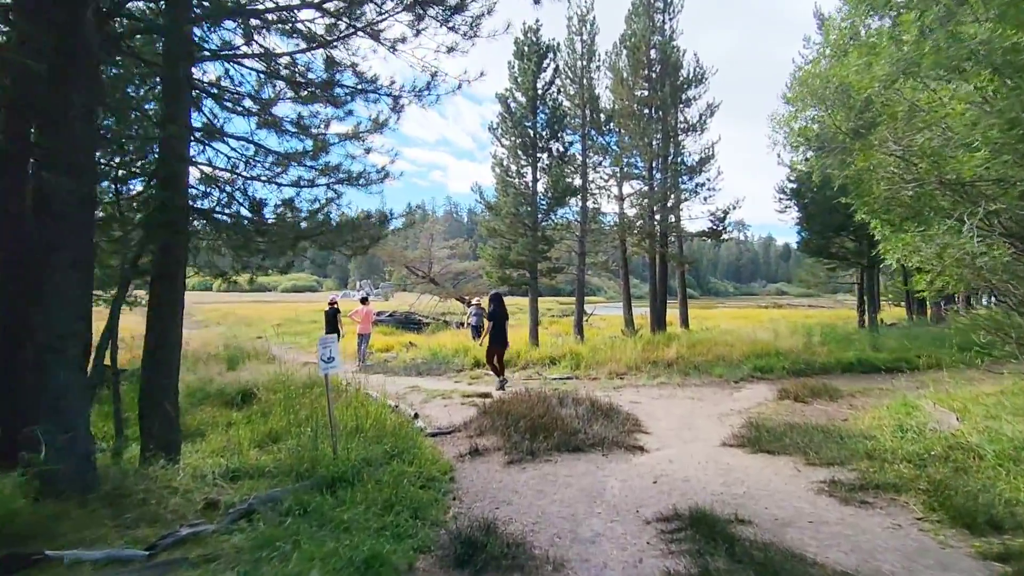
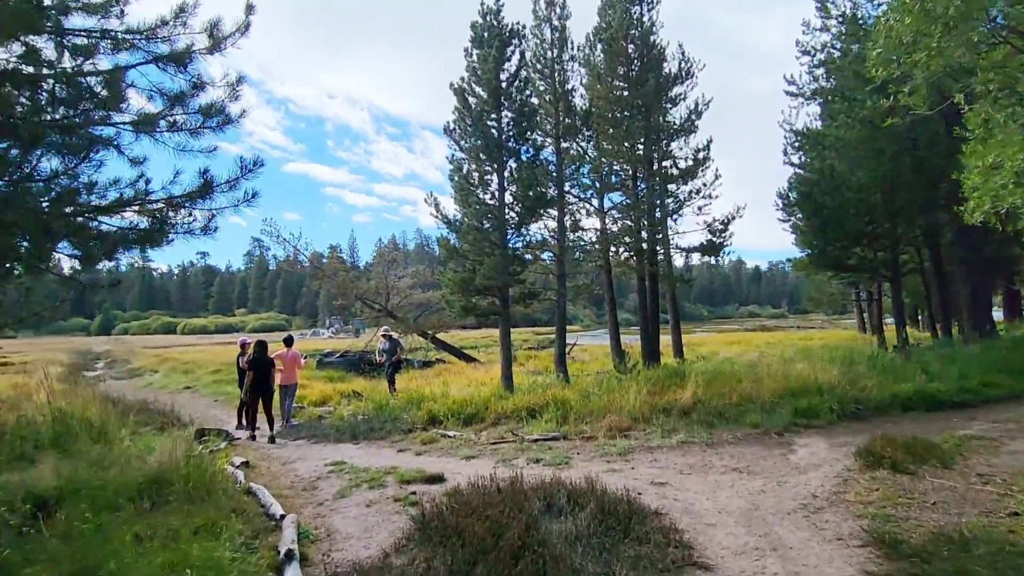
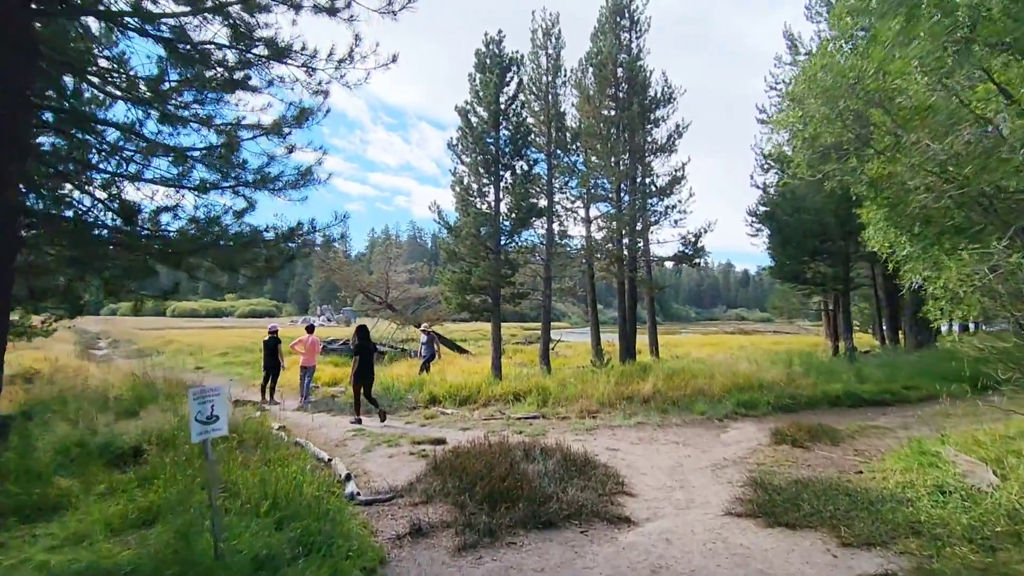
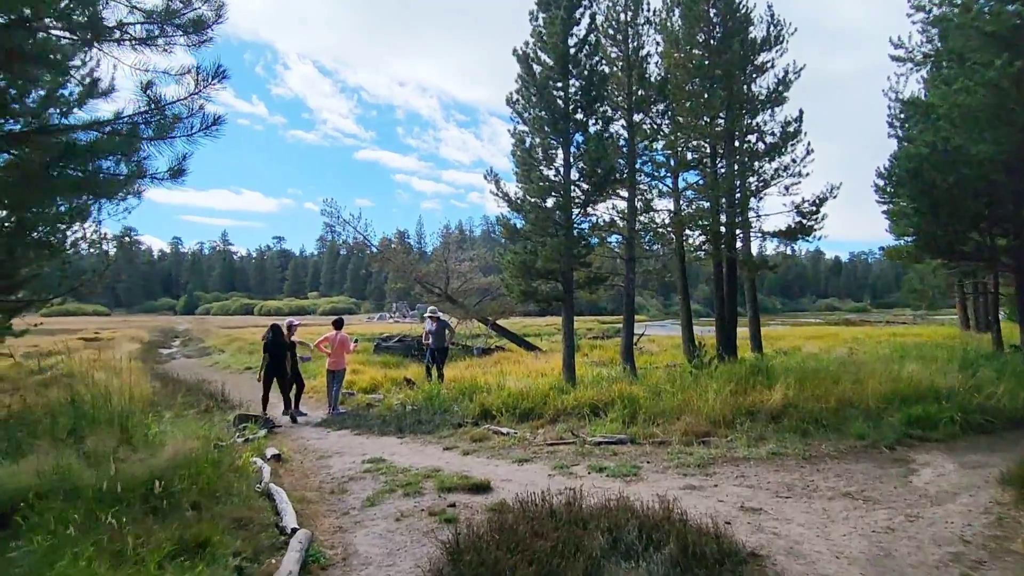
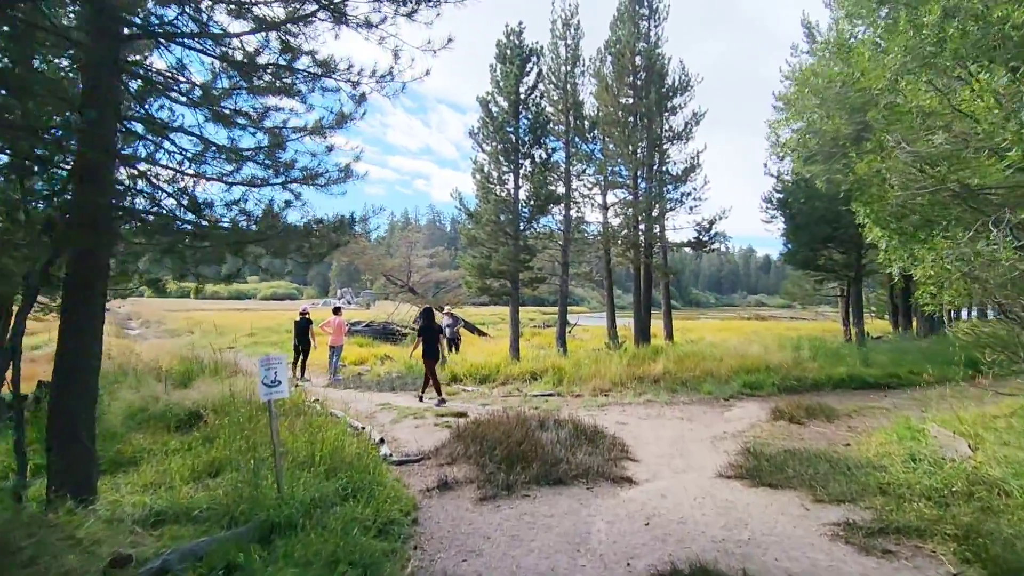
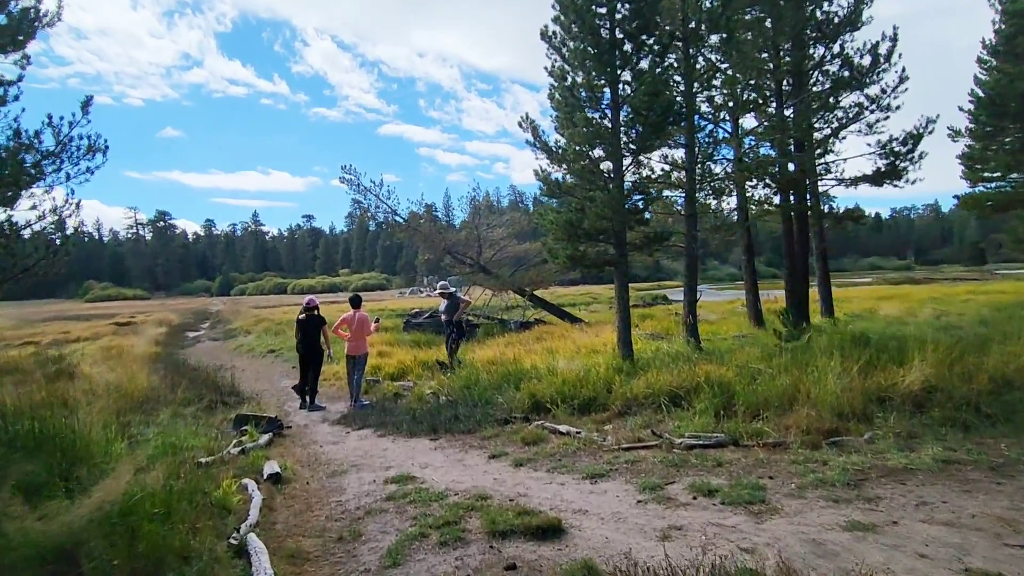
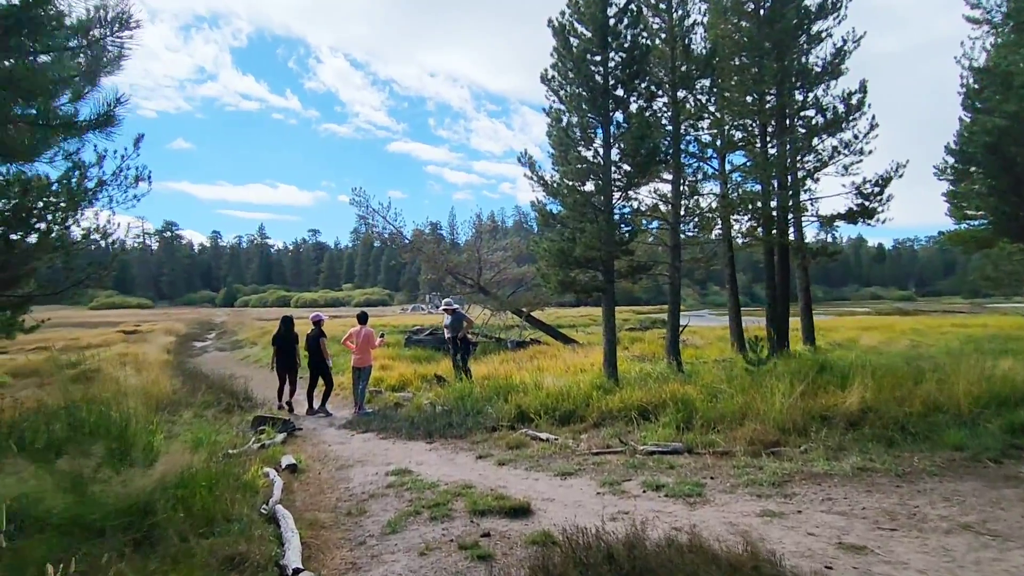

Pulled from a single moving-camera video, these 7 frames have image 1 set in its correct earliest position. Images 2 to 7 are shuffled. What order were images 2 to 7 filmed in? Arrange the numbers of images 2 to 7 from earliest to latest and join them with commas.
5, 3, 2, 4, 7, 6
